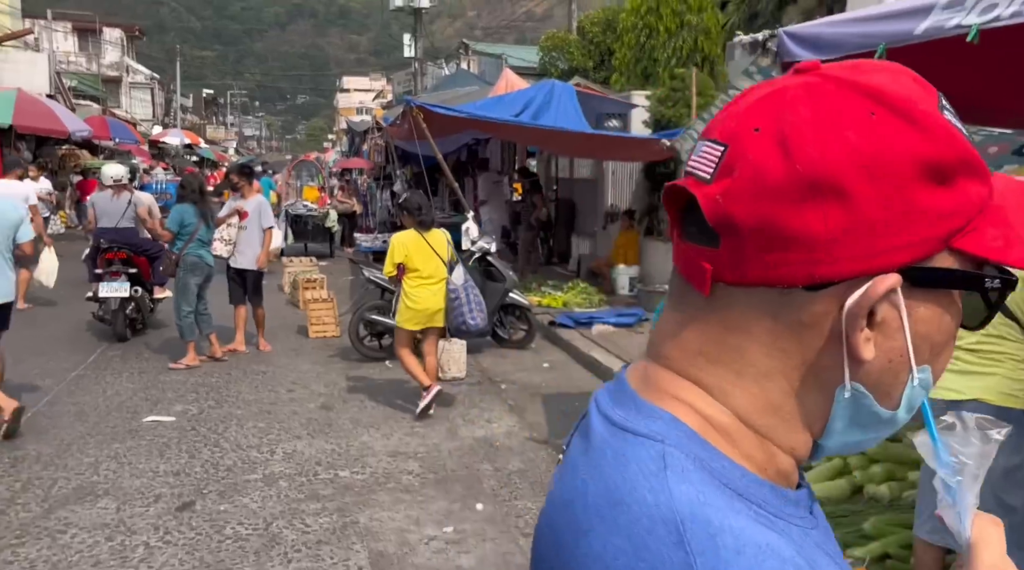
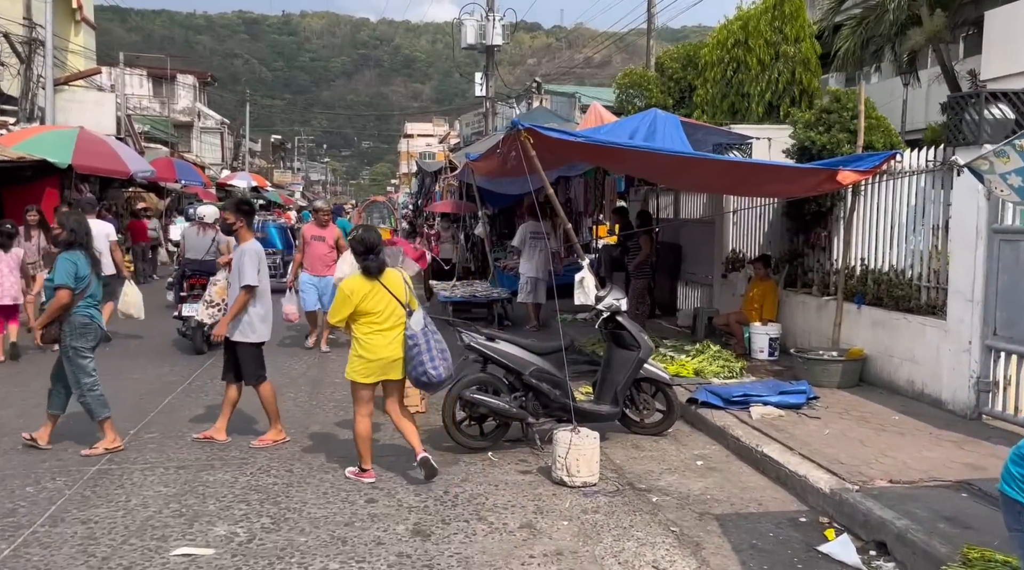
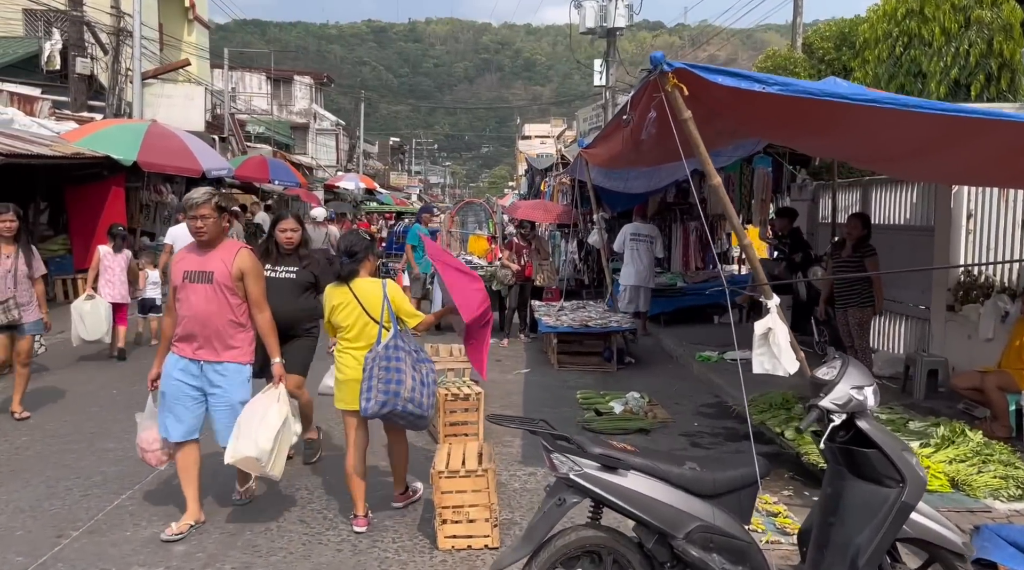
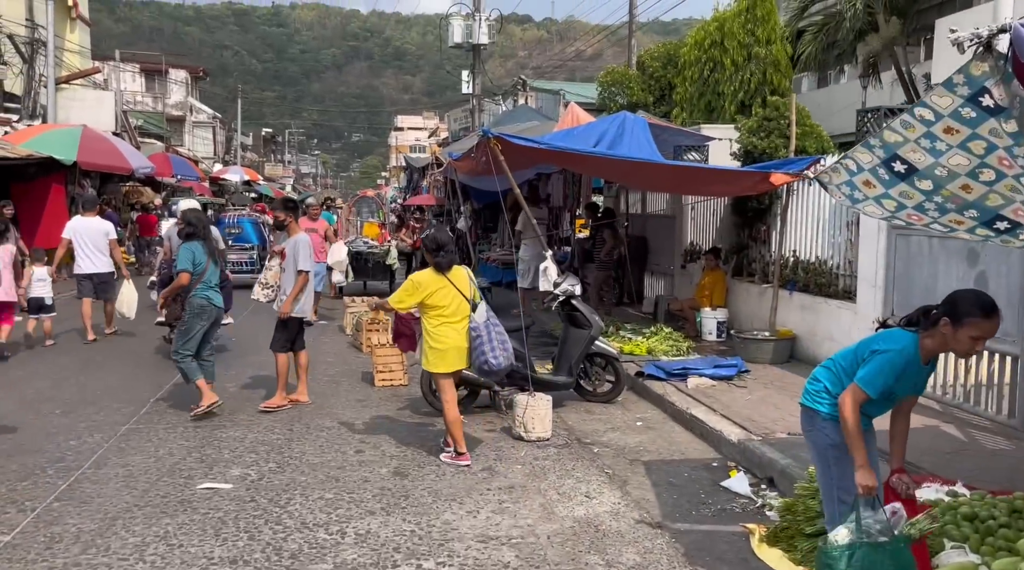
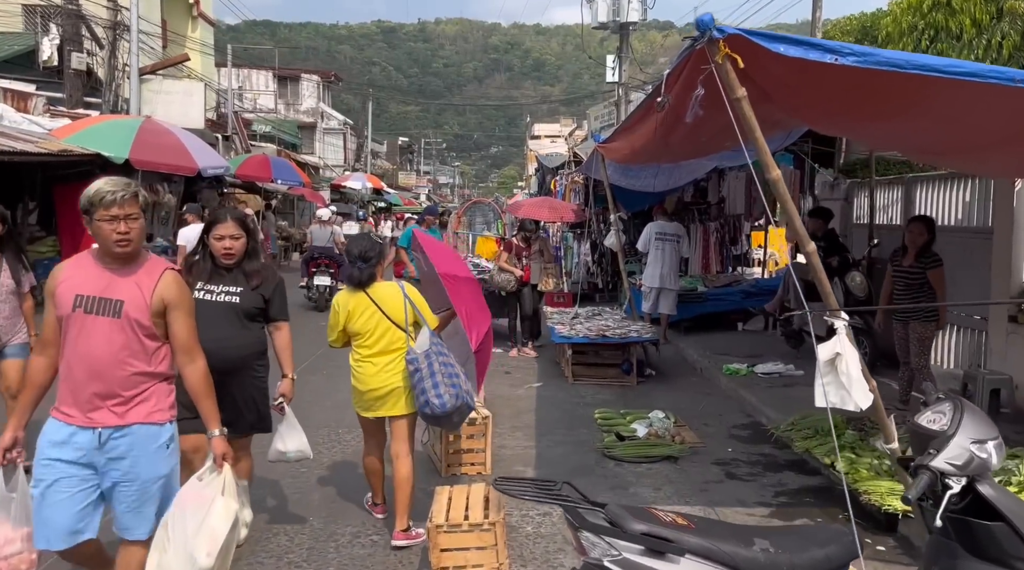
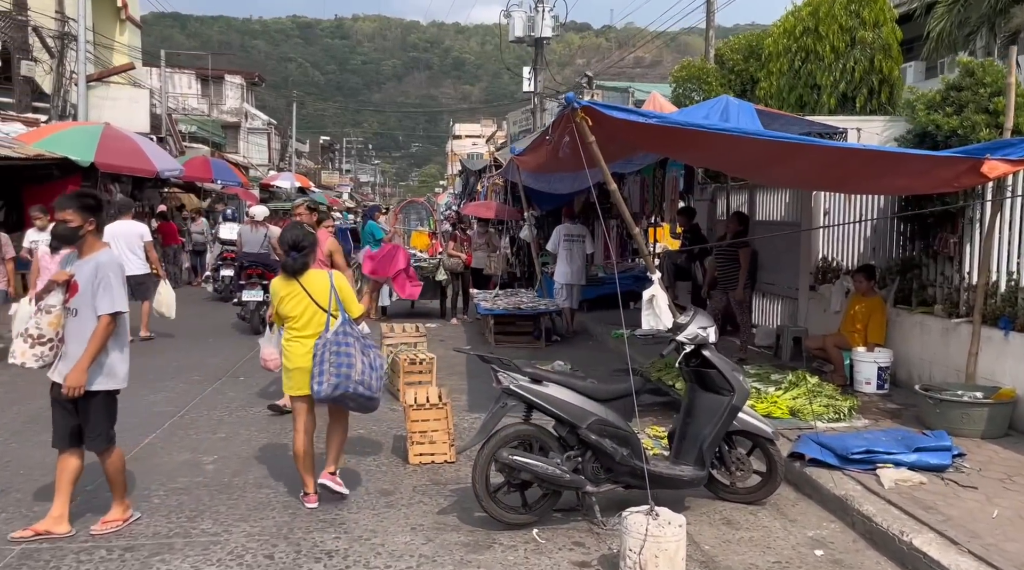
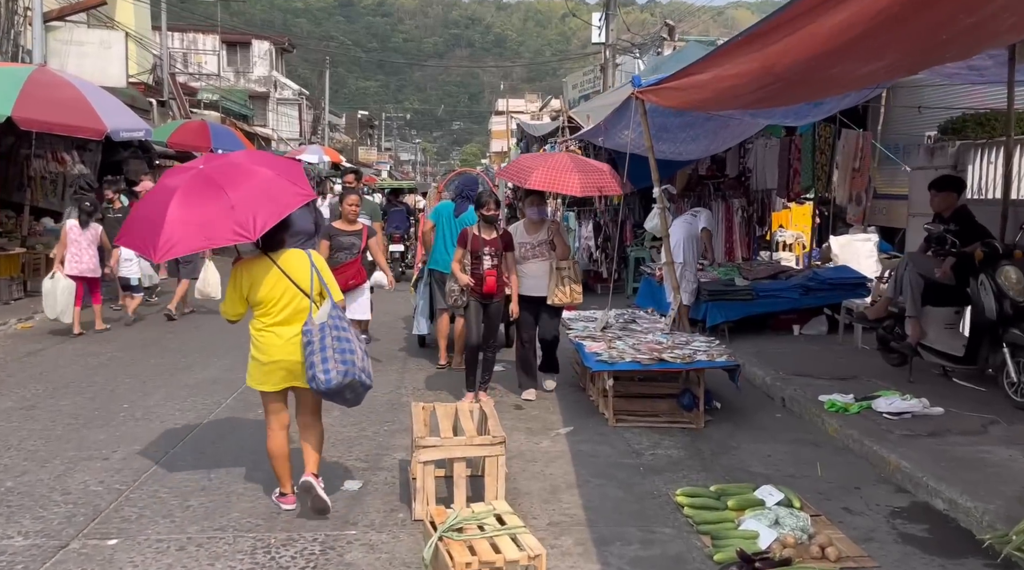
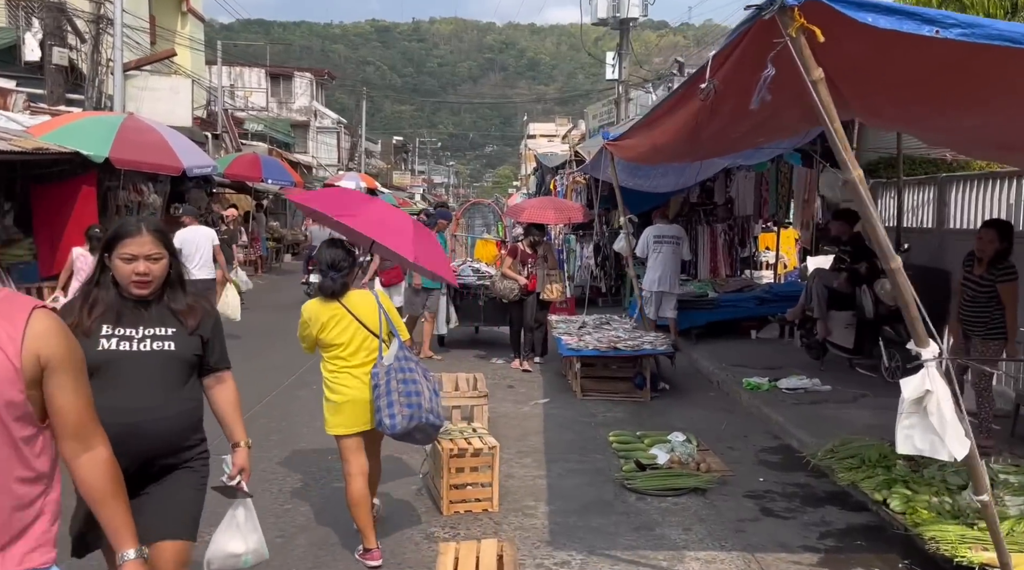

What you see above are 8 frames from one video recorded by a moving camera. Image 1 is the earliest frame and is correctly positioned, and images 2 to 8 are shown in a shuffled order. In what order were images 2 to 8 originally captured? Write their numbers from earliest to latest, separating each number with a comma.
4, 2, 6, 3, 5, 8, 7
